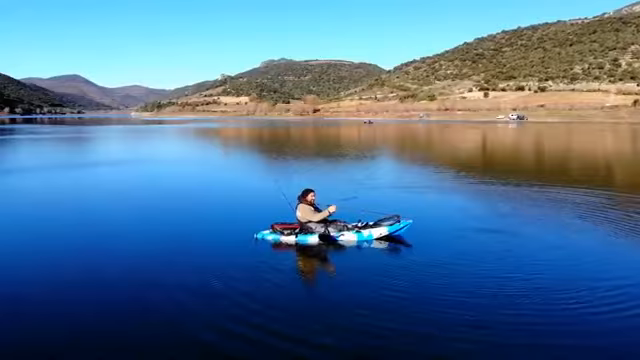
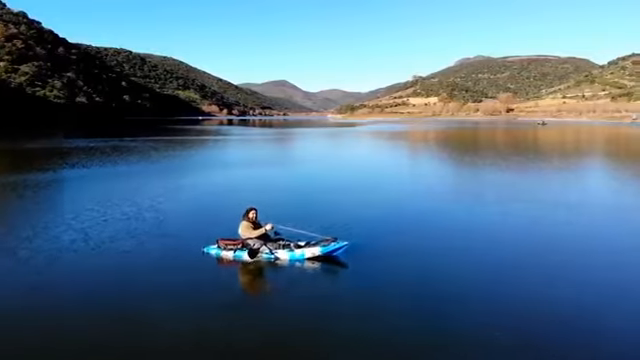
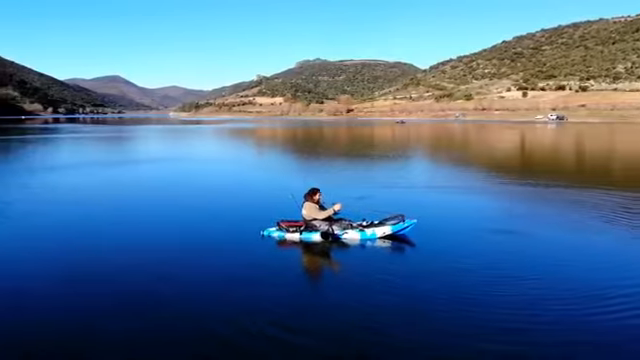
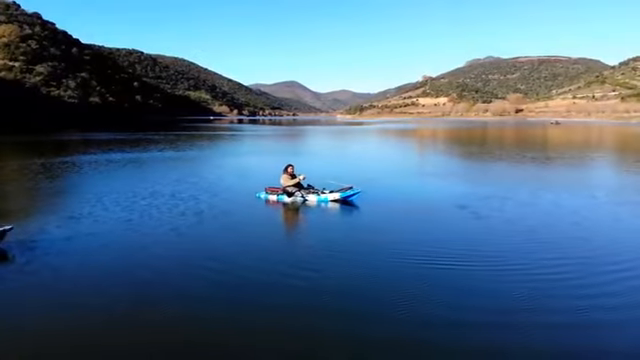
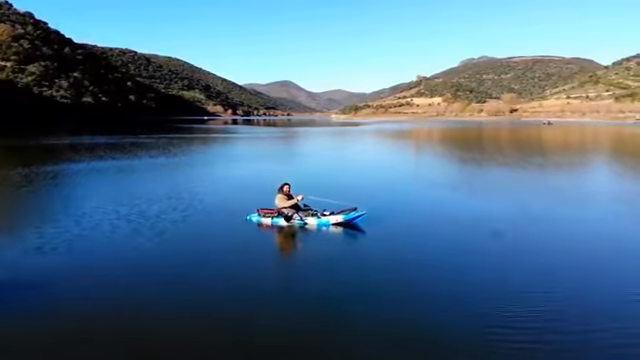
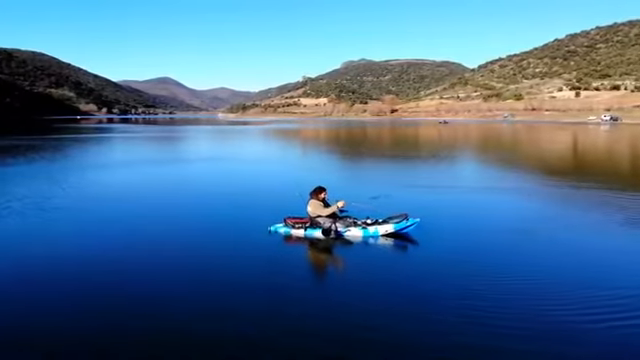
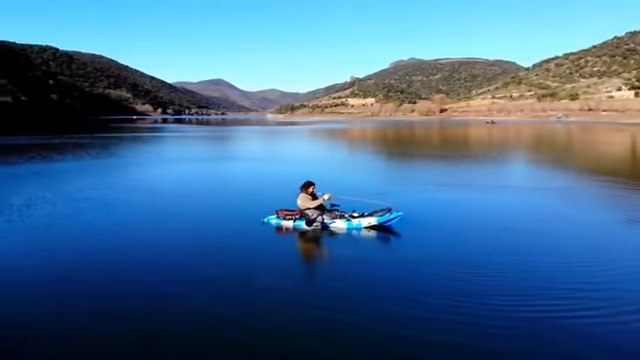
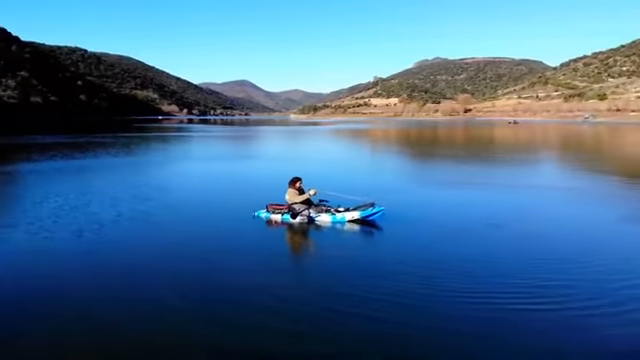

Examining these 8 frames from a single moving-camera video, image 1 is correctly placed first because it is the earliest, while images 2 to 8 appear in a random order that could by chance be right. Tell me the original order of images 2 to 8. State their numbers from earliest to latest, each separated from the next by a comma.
3, 6, 7, 8, 4, 5, 2
